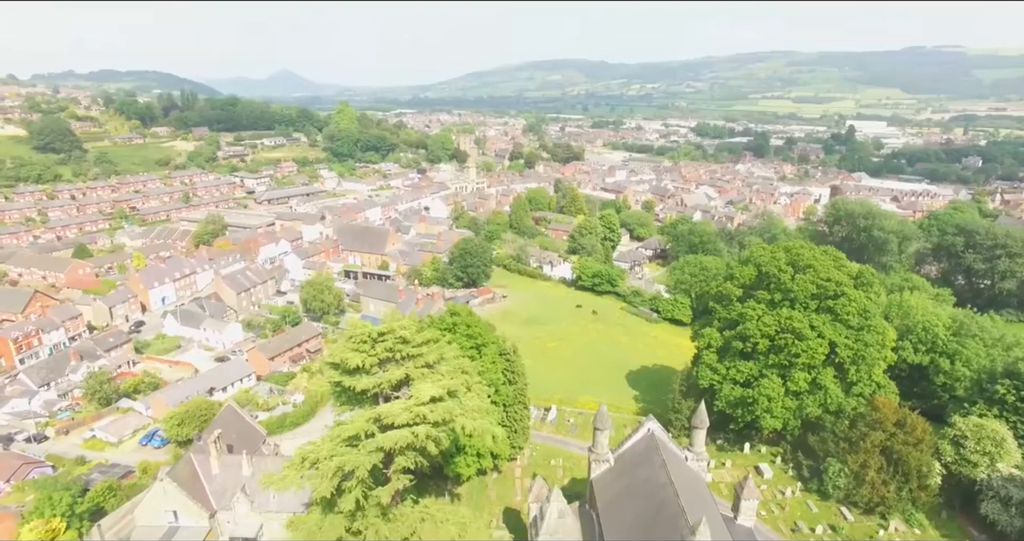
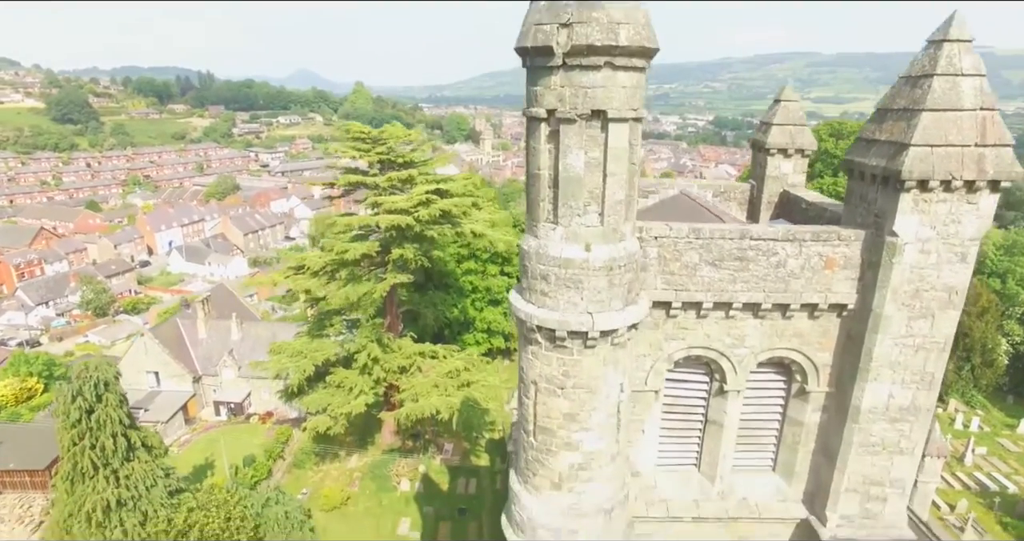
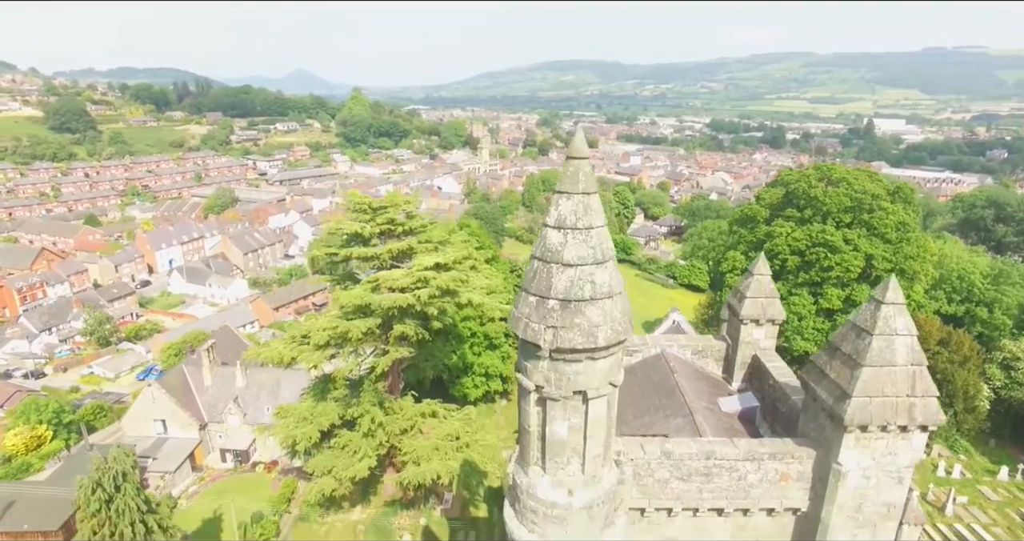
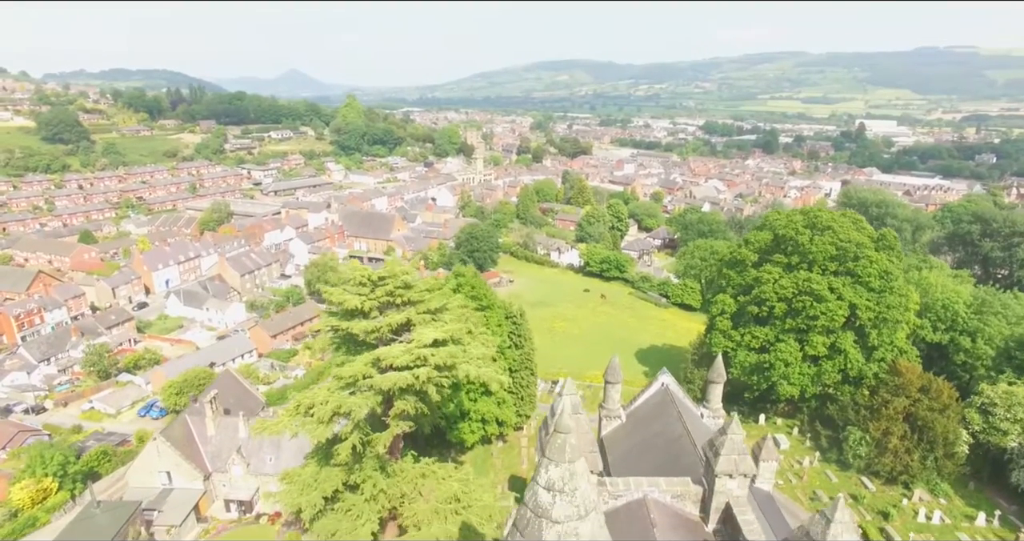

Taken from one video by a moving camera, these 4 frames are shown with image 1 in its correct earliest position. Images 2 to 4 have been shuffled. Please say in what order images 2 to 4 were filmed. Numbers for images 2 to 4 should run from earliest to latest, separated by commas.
4, 3, 2
